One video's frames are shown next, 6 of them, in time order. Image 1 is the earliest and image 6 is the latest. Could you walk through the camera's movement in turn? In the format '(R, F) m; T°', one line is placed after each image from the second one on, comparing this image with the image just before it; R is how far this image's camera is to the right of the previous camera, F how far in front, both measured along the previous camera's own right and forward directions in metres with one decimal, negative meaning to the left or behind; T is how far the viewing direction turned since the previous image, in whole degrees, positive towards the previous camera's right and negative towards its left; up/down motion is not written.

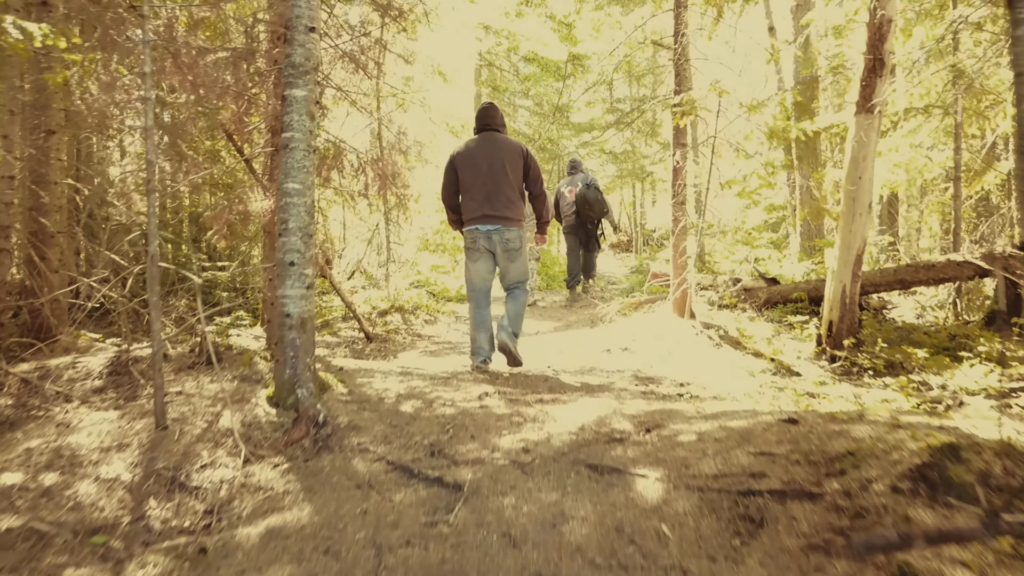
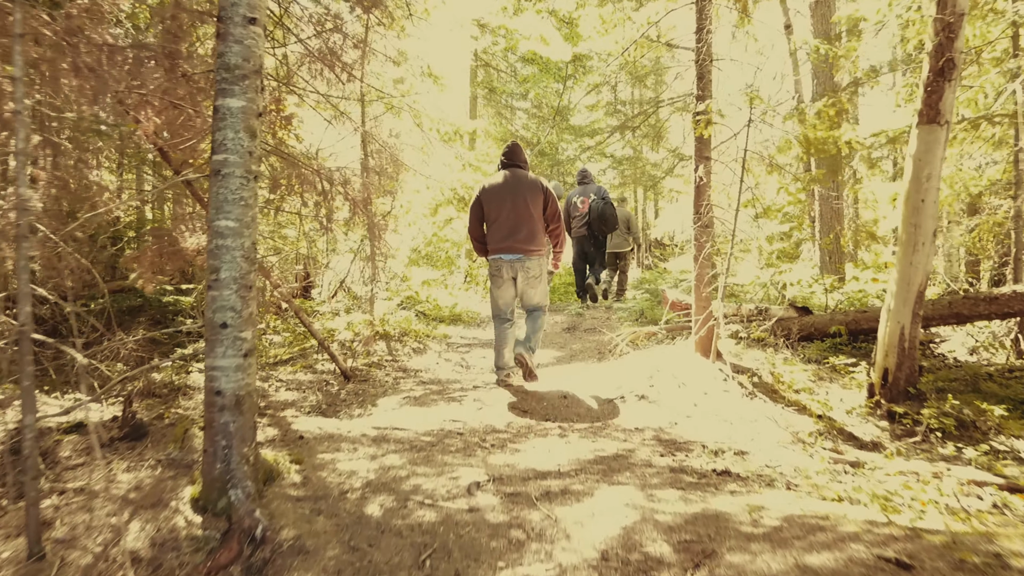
(0.0, +0.7) m; 0°
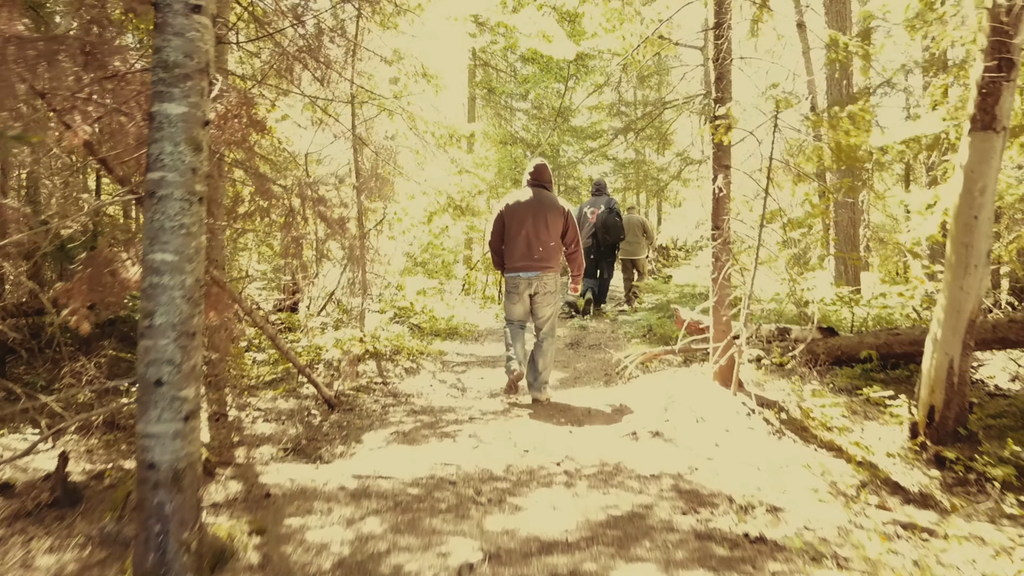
(0.0, +0.4) m; 0°
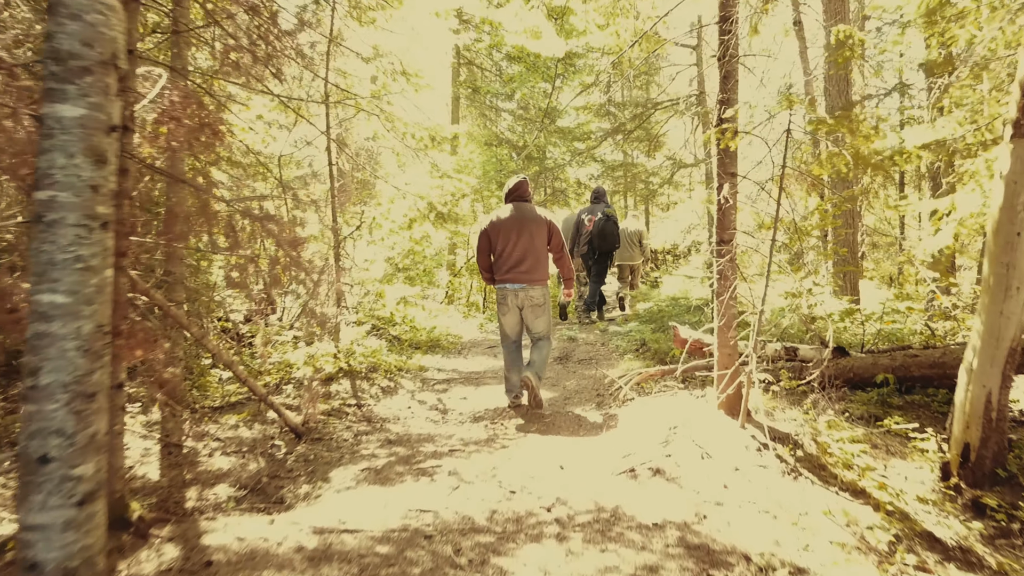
(0.0, +0.4) m; +1°
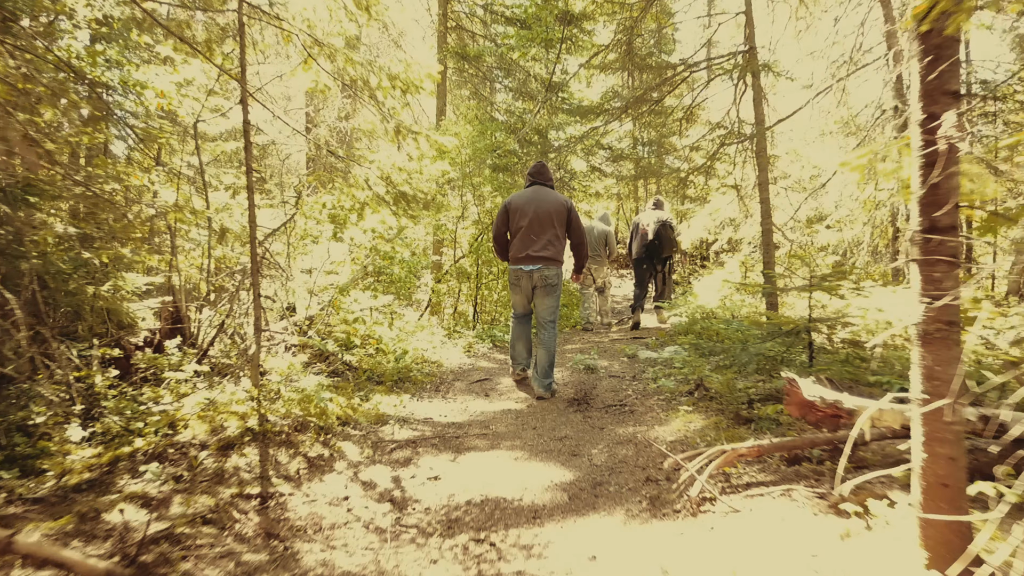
(0.0, +1.9) m; 0°
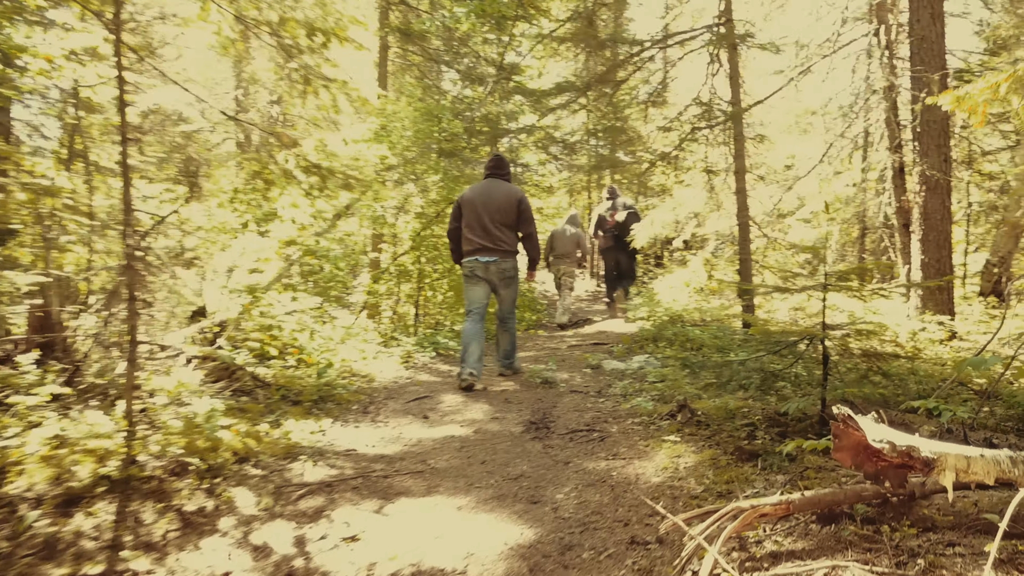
(0.0, +0.8) m; +4°
